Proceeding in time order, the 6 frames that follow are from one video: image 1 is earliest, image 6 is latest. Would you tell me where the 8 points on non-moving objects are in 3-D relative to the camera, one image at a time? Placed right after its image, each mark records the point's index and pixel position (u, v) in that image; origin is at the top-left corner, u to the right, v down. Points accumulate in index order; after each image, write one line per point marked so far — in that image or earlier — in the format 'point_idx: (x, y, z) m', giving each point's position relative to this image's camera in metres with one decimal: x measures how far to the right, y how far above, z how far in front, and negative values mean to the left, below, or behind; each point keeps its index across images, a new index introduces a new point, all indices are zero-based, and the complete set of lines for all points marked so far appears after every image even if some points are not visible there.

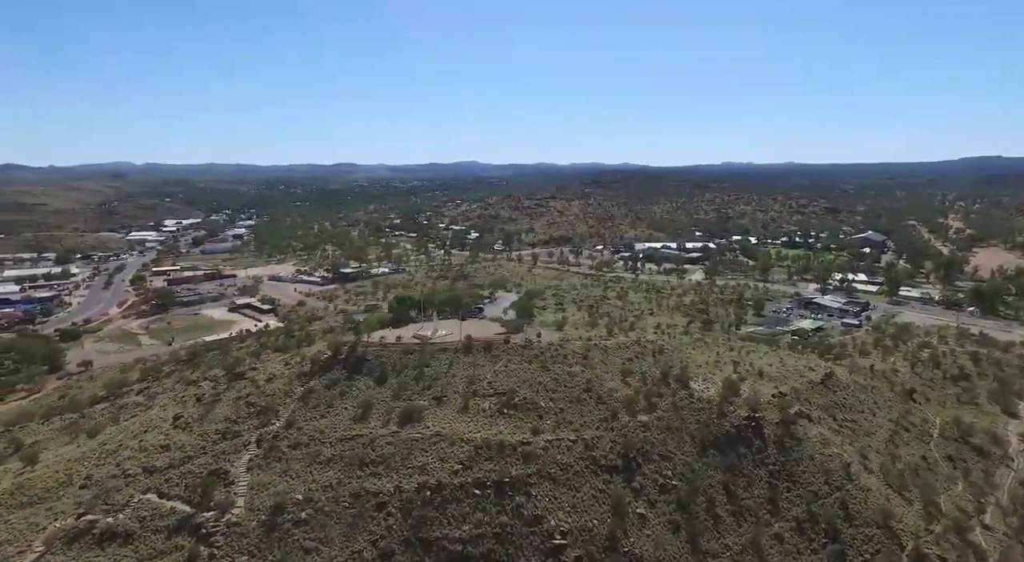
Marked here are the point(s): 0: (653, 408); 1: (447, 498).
0: (+4.7, -4.2, +19.2) m
1: (-1.5, -5.3, +13.9) m
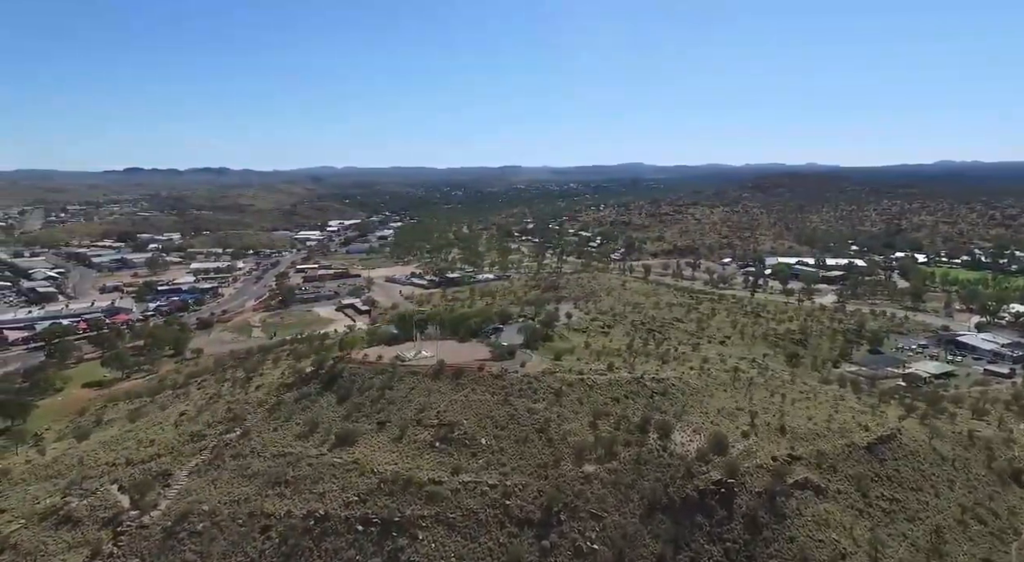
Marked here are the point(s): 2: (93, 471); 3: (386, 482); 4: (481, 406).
0: (+3.0, -5.4, +17.6) m
1: (-4.5, -6.1, +14.0) m
2: (-13.5, -6.2, +18.5) m
3: (-3.4, -5.4, +15.4) m
4: (-1.1, -4.1, +19.0) m
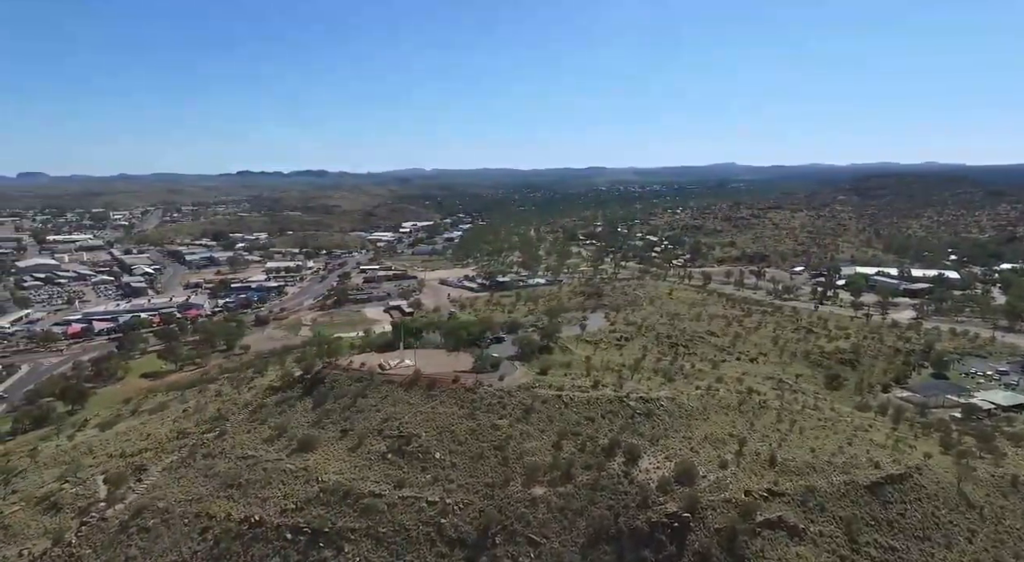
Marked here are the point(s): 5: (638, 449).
0: (+1.5, -5.9, +17.0) m
1: (-6.4, -6.4, +14.5) m
2: (-14.7, -6.3, +20.2) m
3: (-5.1, -5.8, +15.7) m
4: (-2.3, -4.5, +19.0) m
5: (+4.1, -5.4, +18.5) m
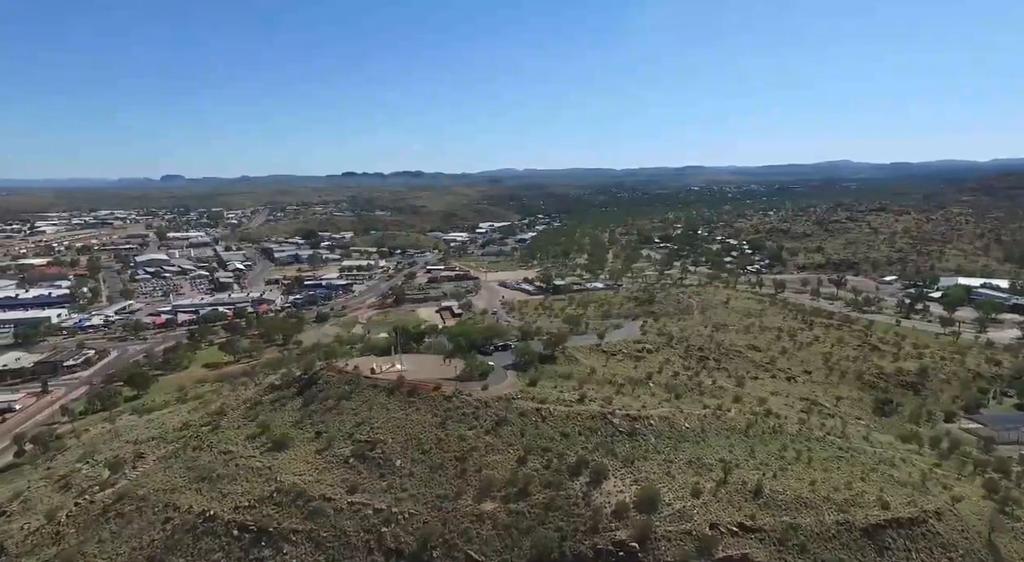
0: (+0.1, -6.3, +16.6) m
1: (-8.1, -6.6, +15.3) m
2: (-15.4, -6.3, +22.2) m
3: (-6.6, -6.0, +16.3) m
4: (-3.3, -4.8, +19.2) m
5: (+2.9, -5.9, +17.8) m
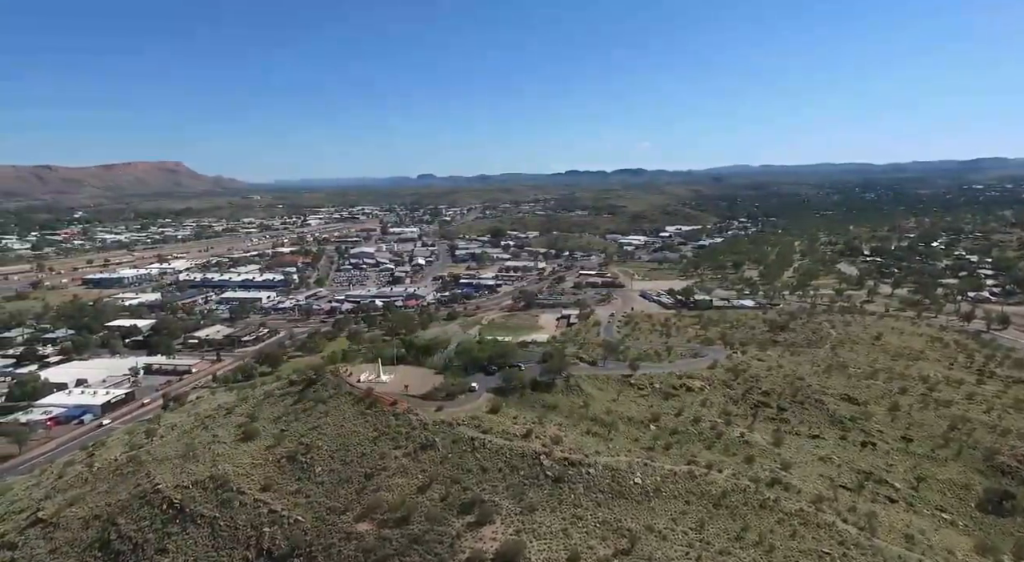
0: (-3.5, -7.2, +17.1) m
1: (-11.7, -7.1, +18.7) m
2: (-16.1, -6.4, +27.7) m
3: (-9.9, -6.5, +19.1) m
4: (-5.7, -5.6, +20.6) m
5: (-0.5, -7.0, +17.1) m
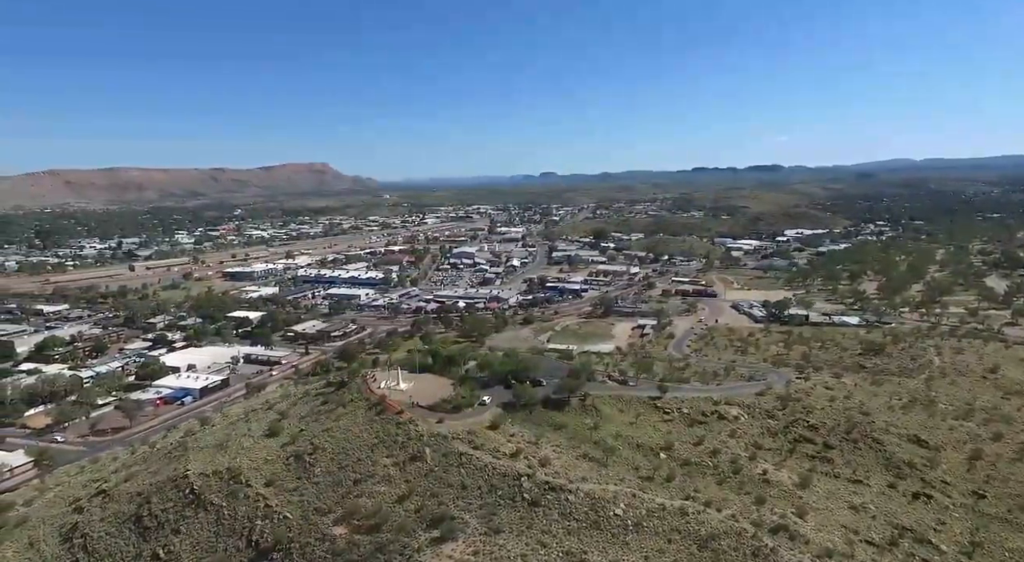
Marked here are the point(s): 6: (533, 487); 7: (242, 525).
0: (-4.6, -7.8, +18.0) m
1: (-12.3, -7.4, +21.3) m
2: (-14.8, -6.7, +31.0) m
3: (-10.4, -7.0, +21.3) m
4: (-6.0, -6.1, +21.9) m
5: (-1.6, -7.7, +17.5) m
6: (+1.0, -6.9, +19.4) m
7: (-8.8, -8.0, +19.0) m
